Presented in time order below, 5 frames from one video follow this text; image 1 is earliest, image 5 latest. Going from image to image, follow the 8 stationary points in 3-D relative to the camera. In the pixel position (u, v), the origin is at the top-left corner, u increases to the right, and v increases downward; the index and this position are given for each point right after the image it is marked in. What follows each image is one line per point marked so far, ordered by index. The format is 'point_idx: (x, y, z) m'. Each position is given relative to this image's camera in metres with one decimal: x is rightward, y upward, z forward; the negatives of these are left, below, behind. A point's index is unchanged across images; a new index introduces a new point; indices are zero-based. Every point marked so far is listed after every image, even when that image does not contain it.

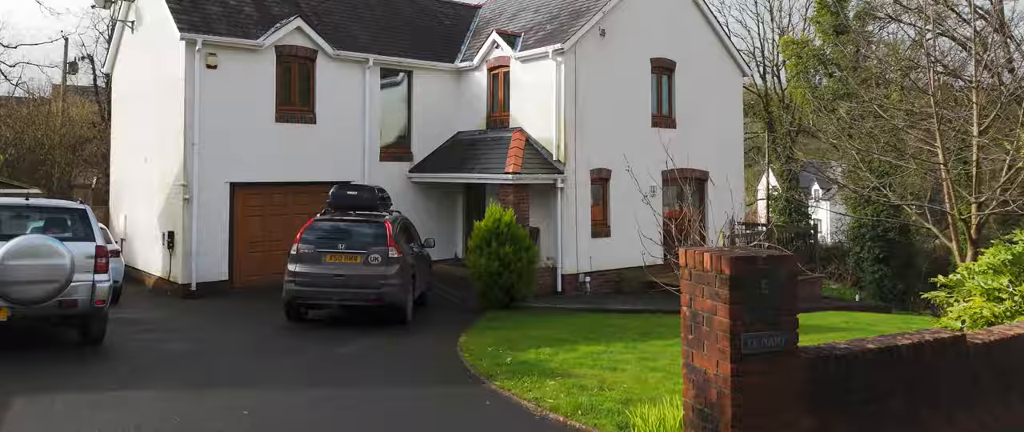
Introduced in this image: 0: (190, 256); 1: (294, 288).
0: (-6.2, -0.8, +14.6) m
1: (-3.1, -1.0, +10.7) m
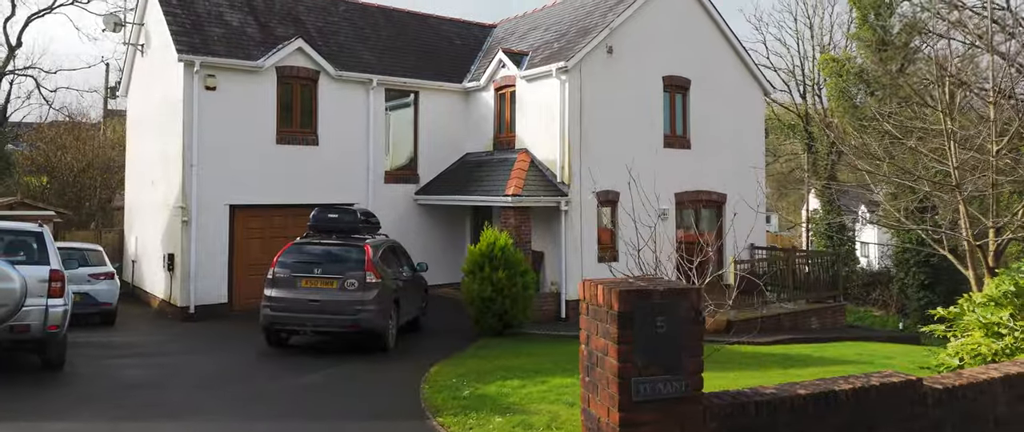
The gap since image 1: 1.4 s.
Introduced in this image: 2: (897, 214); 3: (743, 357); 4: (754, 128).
0: (-6.2, -1.2, +14.5) m
1: (-3.4, -1.3, +10.4) m
2: (+8.2, 0.0, +15.9) m
3: (+3.5, -2.1, +11.4) m
4: (+6.0, +2.2, +18.7) m
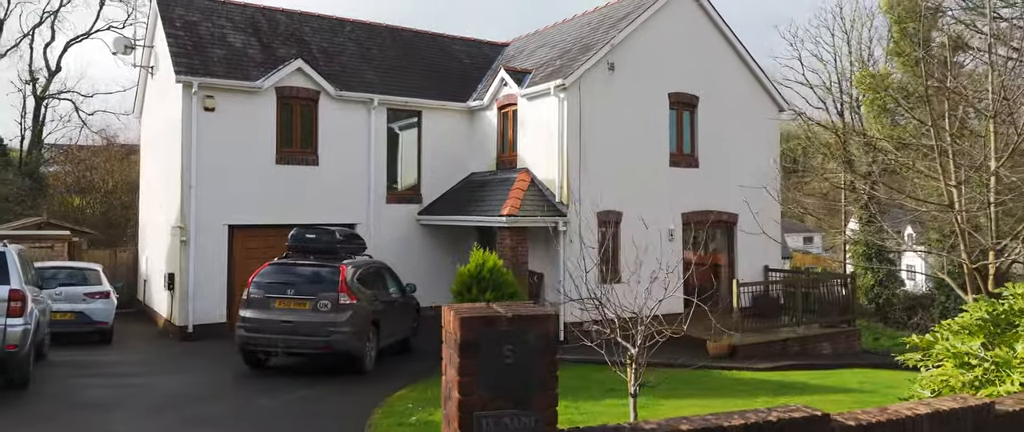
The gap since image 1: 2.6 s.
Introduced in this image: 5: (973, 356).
0: (-6.3, -1.6, +14.6) m
1: (-3.7, -1.6, +10.3) m
2: (+8.2, -0.4, +15.2) m
3: (+3.2, -2.4, +10.9) m
4: (+6.2, +1.7, +18.2) m
5: (+3.6, -1.1, +5.9) m
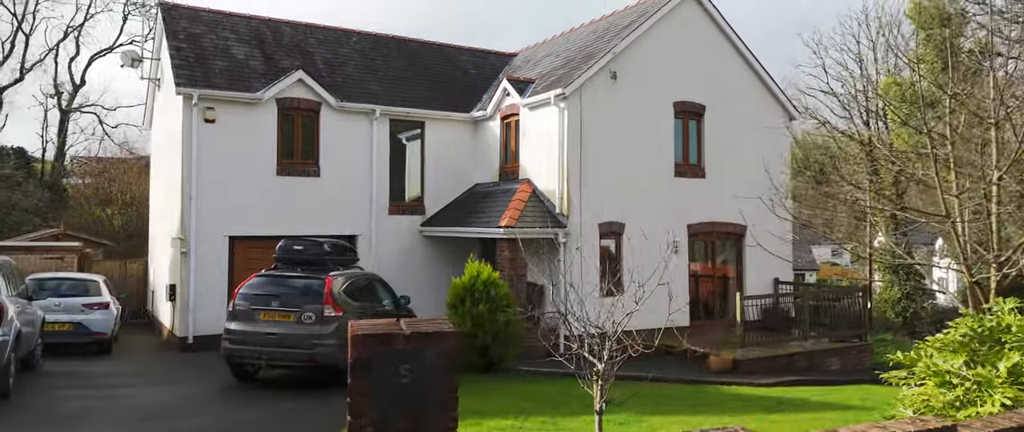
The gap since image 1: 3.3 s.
0: (-6.3, -1.8, +14.6) m
1: (-3.8, -1.8, +10.2) m
2: (+8.2, -0.6, +14.8) m
3: (+3.1, -2.6, +10.5) m
4: (+6.3, +1.4, +17.8) m
5: (+3.3, -1.2, +5.6) m
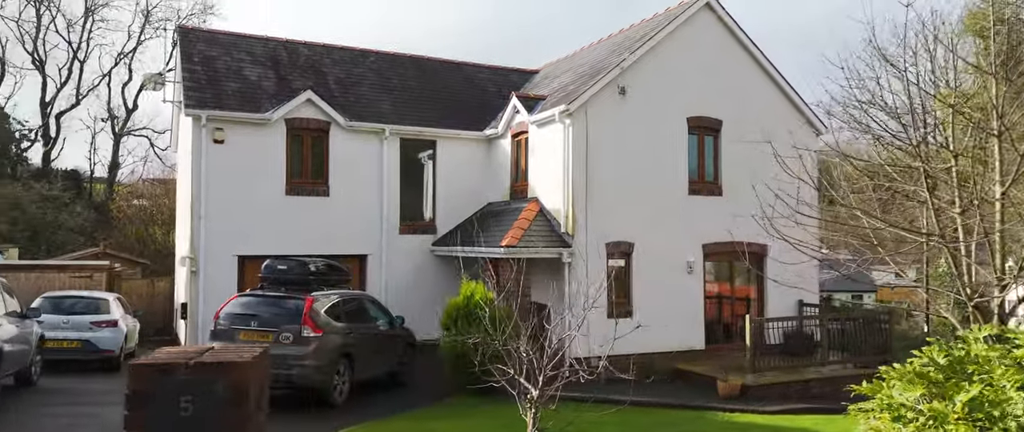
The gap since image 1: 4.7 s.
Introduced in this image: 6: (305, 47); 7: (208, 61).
0: (-6.2, -2.2, +14.8) m
1: (-4.1, -2.0, +10.2) m
2: (+8.2, -0.9, +13.9) m
3: (+2.8, -2.8, +10.0) m
4: (+6.6, +1.0, +17.1) m
5: (+2.7, -1.3, +5.1) m
6: (-5.0, +4.1, +18.1) m
7: (-6.5, +3.3, +16.2) m
